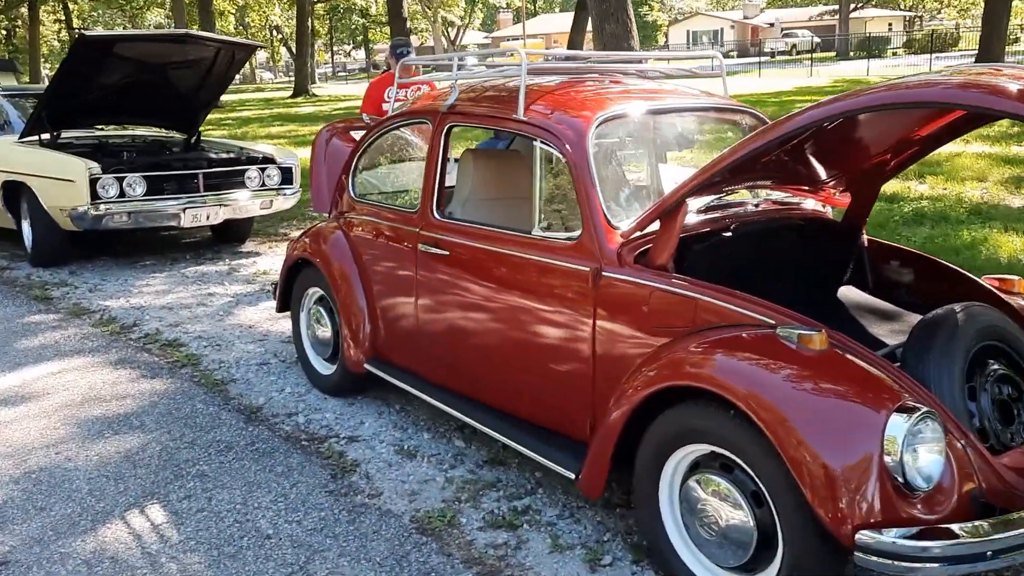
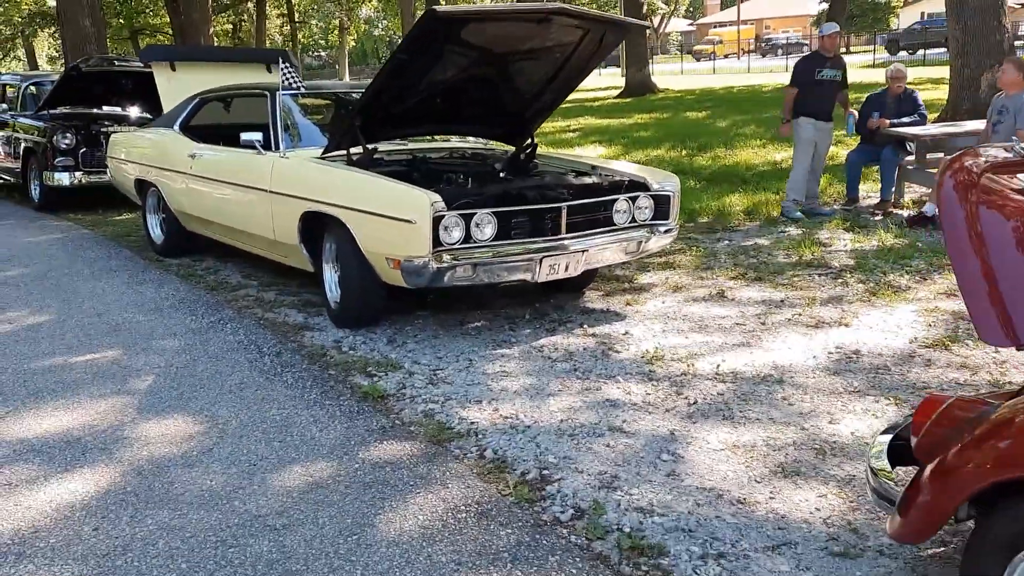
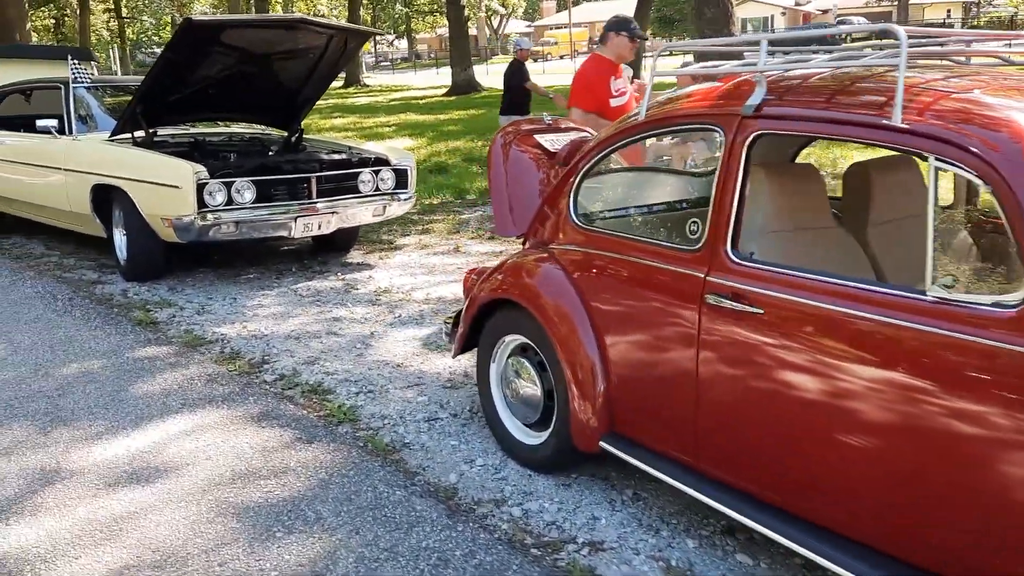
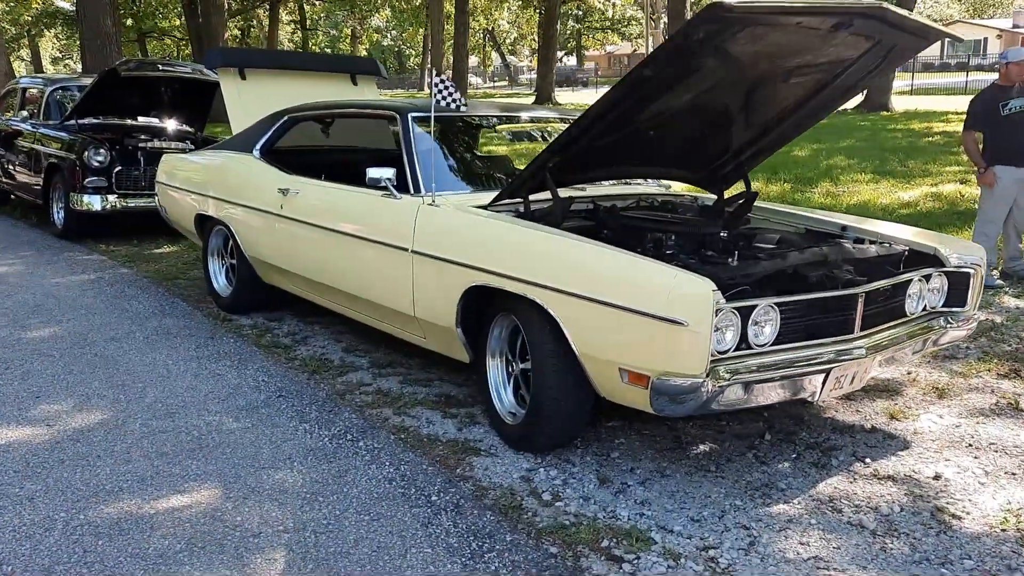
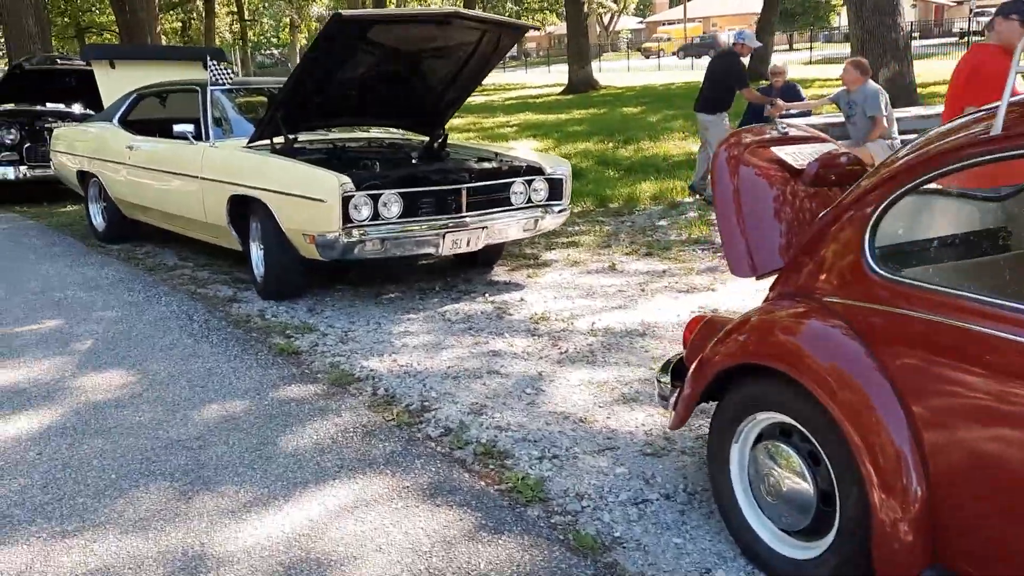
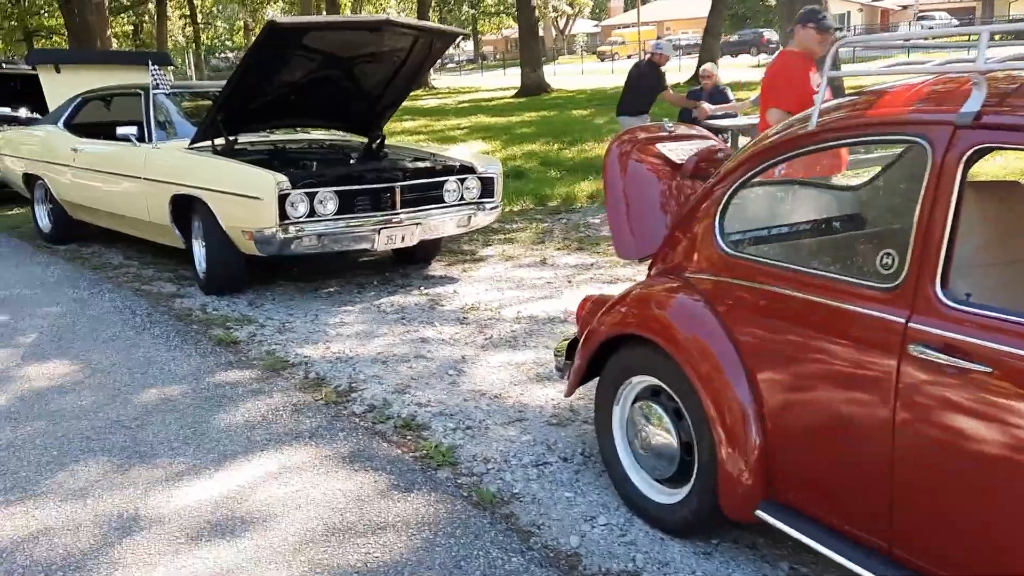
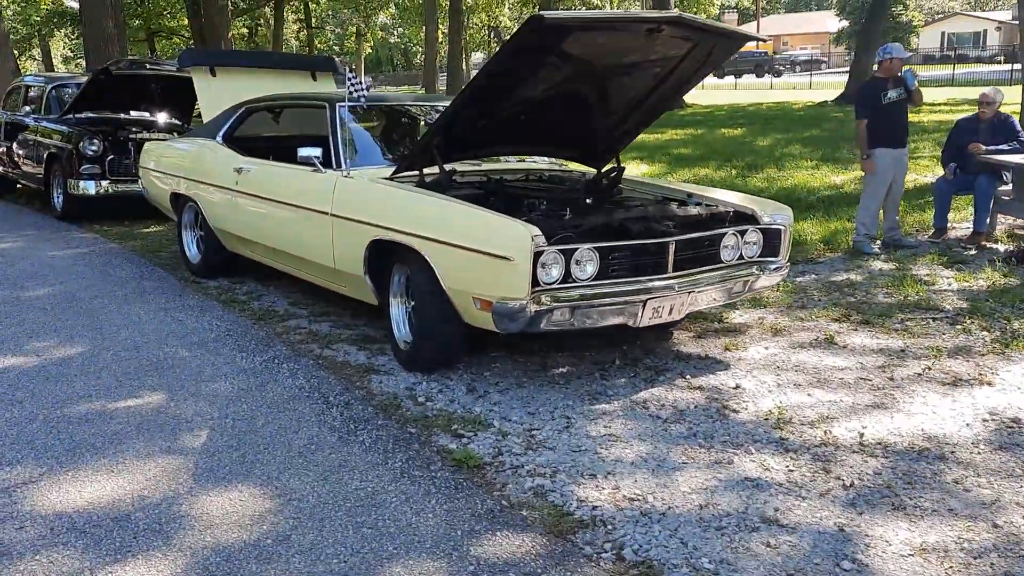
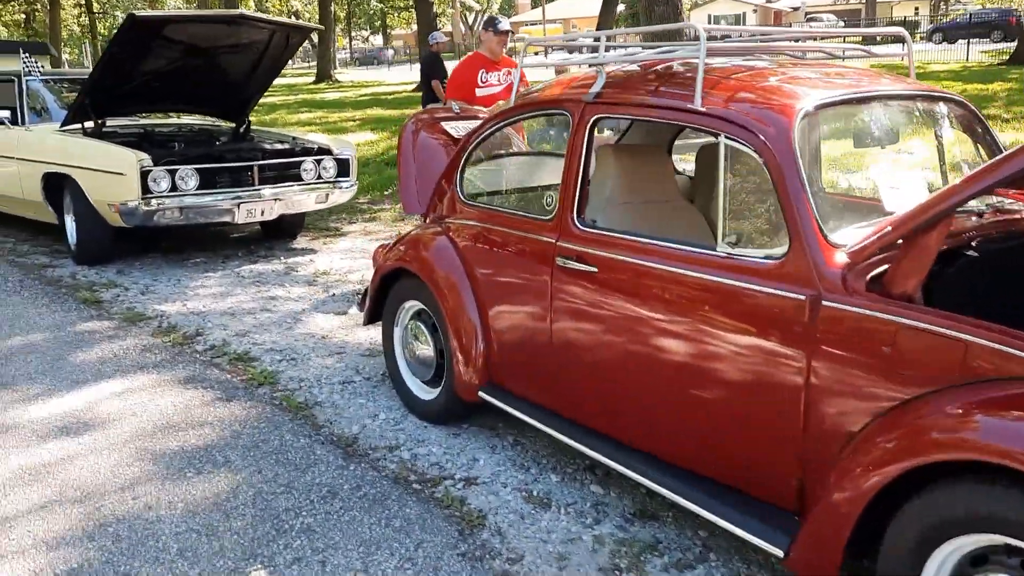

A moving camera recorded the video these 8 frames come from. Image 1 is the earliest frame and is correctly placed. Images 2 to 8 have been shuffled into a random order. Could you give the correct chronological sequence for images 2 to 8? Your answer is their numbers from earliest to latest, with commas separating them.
8, 3, 6, 5, 2, 7, 4
